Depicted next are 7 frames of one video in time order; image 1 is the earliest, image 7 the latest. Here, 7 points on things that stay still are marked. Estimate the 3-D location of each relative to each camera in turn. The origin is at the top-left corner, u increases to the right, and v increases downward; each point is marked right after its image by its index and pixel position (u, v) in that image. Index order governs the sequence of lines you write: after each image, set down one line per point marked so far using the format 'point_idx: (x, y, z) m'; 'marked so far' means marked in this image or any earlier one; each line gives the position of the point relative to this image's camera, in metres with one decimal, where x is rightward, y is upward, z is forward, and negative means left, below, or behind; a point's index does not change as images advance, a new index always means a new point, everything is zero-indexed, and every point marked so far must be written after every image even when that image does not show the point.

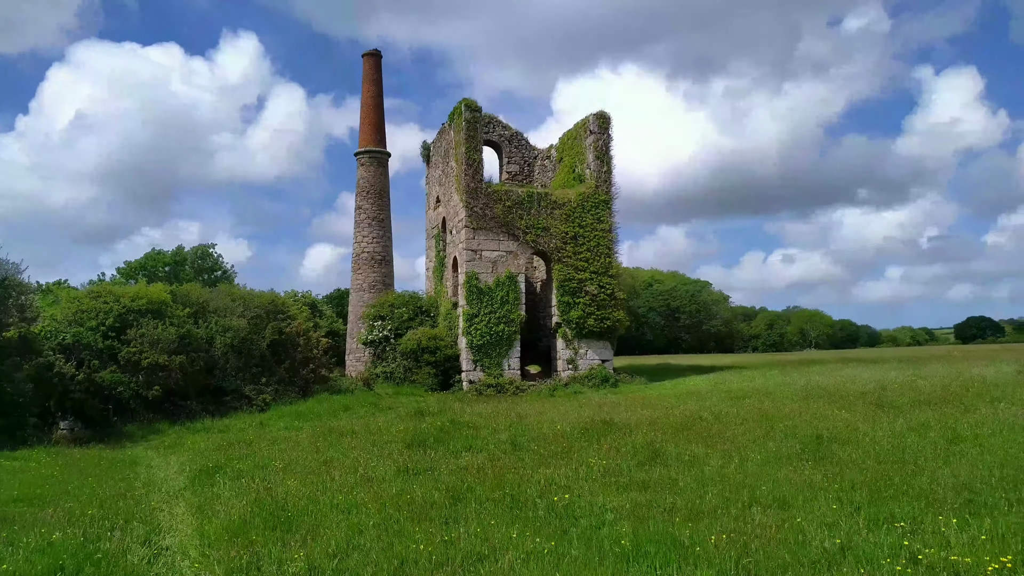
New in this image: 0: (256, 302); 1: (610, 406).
0: (-6.0, -0.3, +18.6) m
1: (+1.6, -1.9, +13.0) m
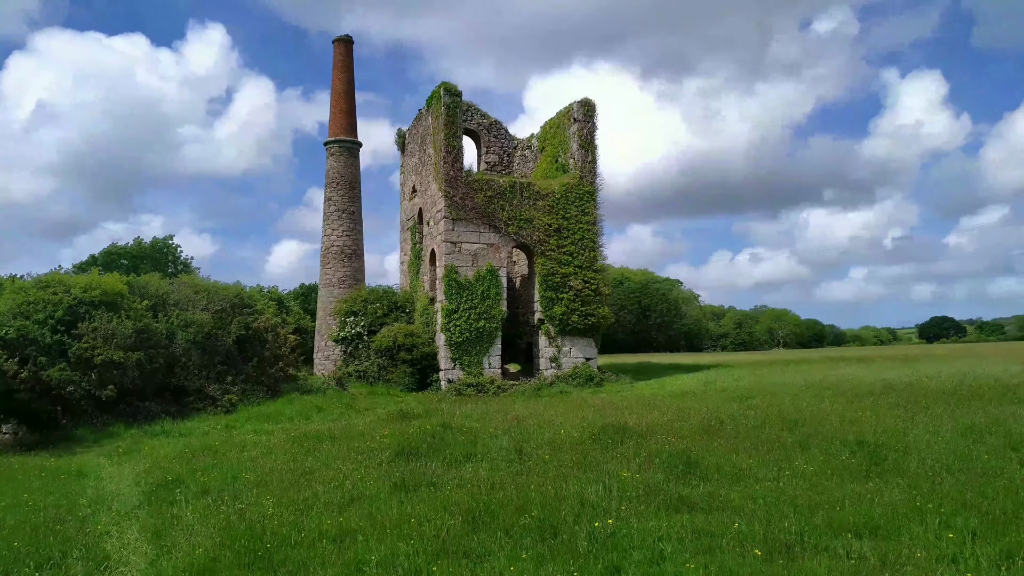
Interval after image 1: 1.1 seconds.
0: (-6.3, -0.1, +17.3) m
1: (+1.4, -1.8, +12.1) m
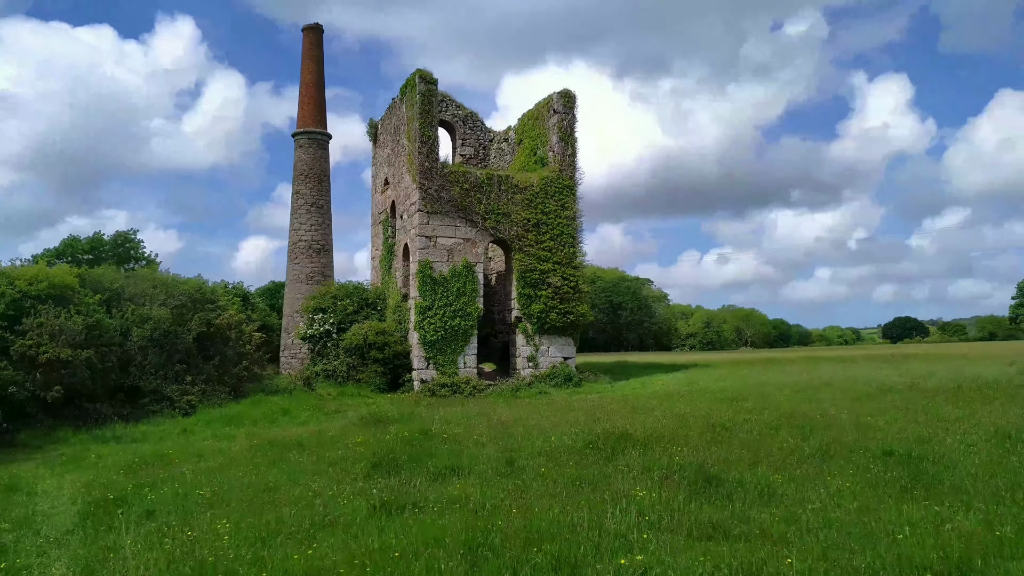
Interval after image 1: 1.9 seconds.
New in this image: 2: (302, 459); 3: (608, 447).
0: (-6.8, 0.0, +16.3) m
1: (+1.2, -1.7, +11.3) m
2: (-2.0, -1.6, +7.6) m
3: (+0.8, -1.4, +7.0) m
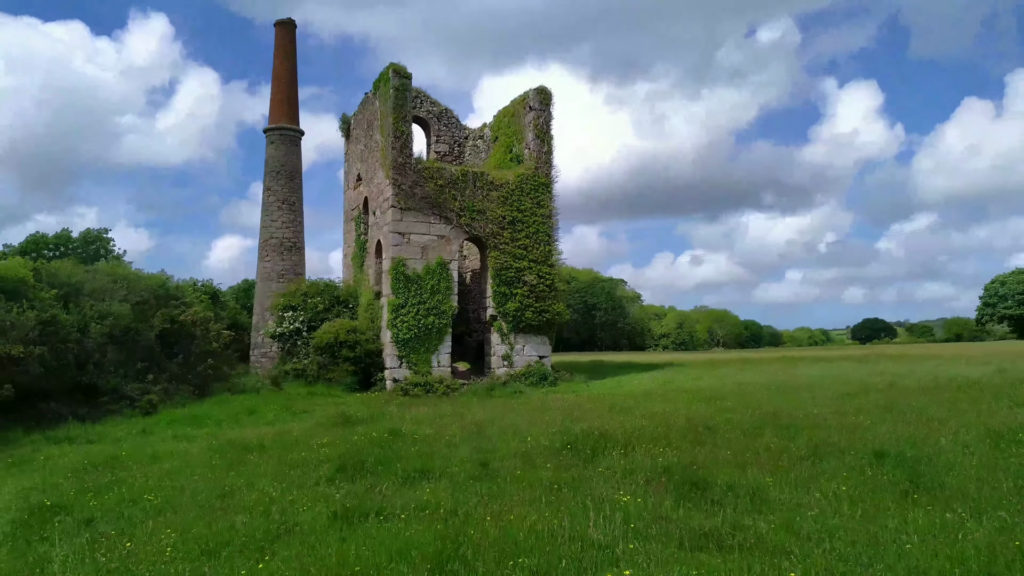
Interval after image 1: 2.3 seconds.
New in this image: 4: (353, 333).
0: (-7.3, +0.1, +15.7) m
1: (+0.8, -1.7, +11.0) m
2: (-2.2, -1.5, +7.1) m
3: (+0.6, -1.3, +6.7) m
4: (-4.0, -1.1, +20.0) m
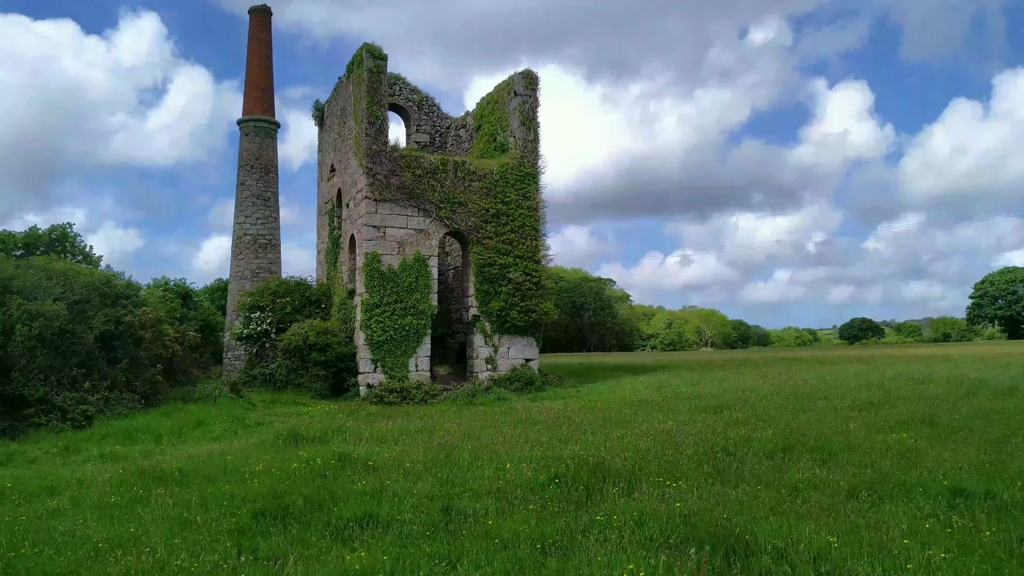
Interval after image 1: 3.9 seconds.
0: (-7.6, +0.1, +14.1) m
1: (+0.6, -1.6, +9.6) m
2: (-2.4, -1.5, +5.6) m
3: (+0.5, -1.3, +5.2) m
4: (-4.3, -1.1, +18.5) m
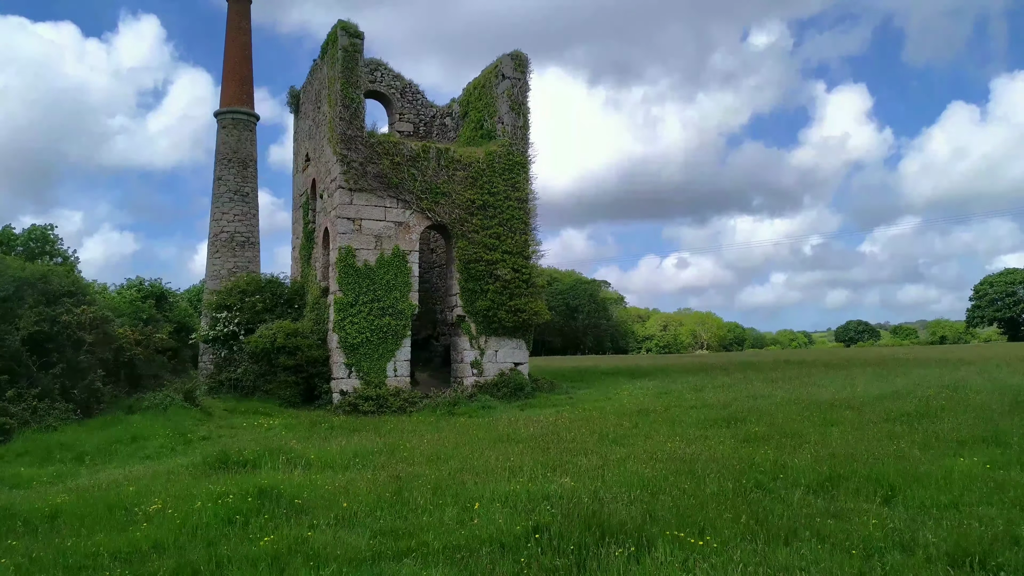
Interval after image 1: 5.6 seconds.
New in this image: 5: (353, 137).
0: (-7.8, +0.2, +12.6) m
1: (+0.3, -1.5, +8.0) m
2: (-2.6, -1.4, +4.1) m
3: (+0.3, -1.2, +3.7) m
4: (-4.6, -1.0, +16.9) m
5: (-3.4, +3.2, +17.1) m
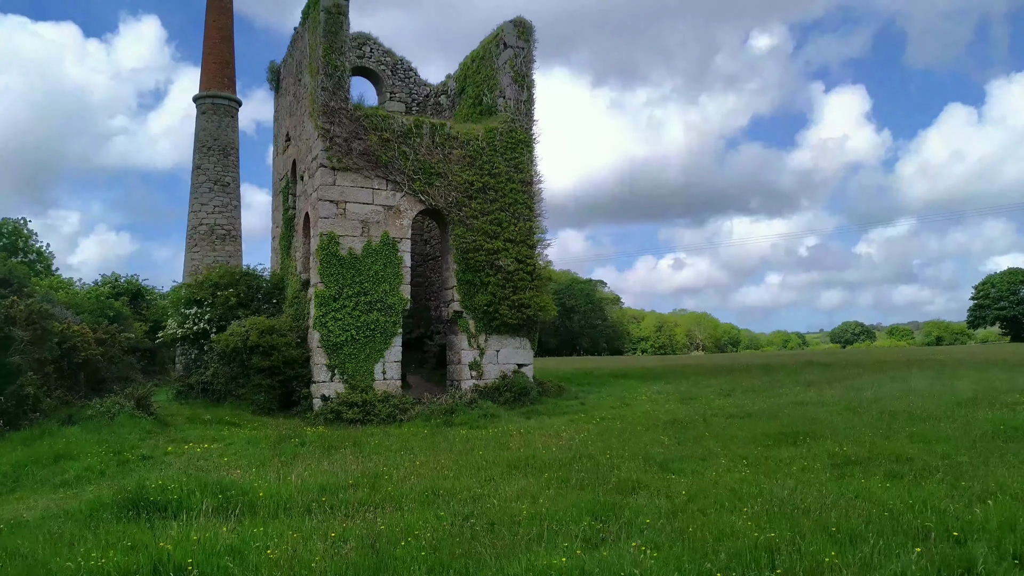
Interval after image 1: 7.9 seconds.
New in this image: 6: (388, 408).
0: (-7.7, +0.3, +10.6) m
1: (+0.5, -1.3, +6.1) m
2: (-2.4, -1.2, +2.1) m
3: (+0.5, -1.0, +1.8) m
4: (-4.5, -0.9, +14.9) m
5: (-3.3, +3.4, +15.2) m
6: (-2.2, -2.1, +13.9) m
